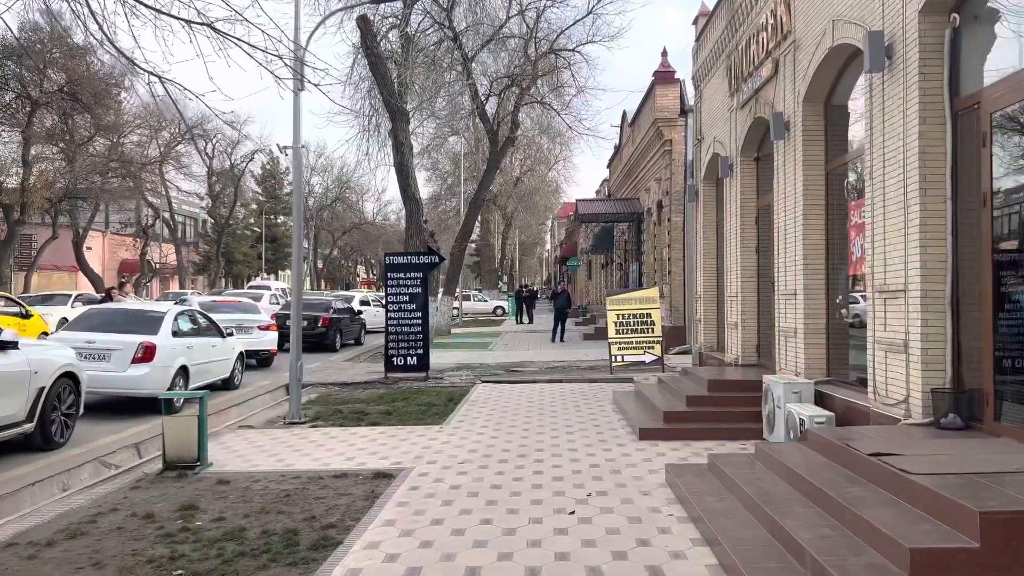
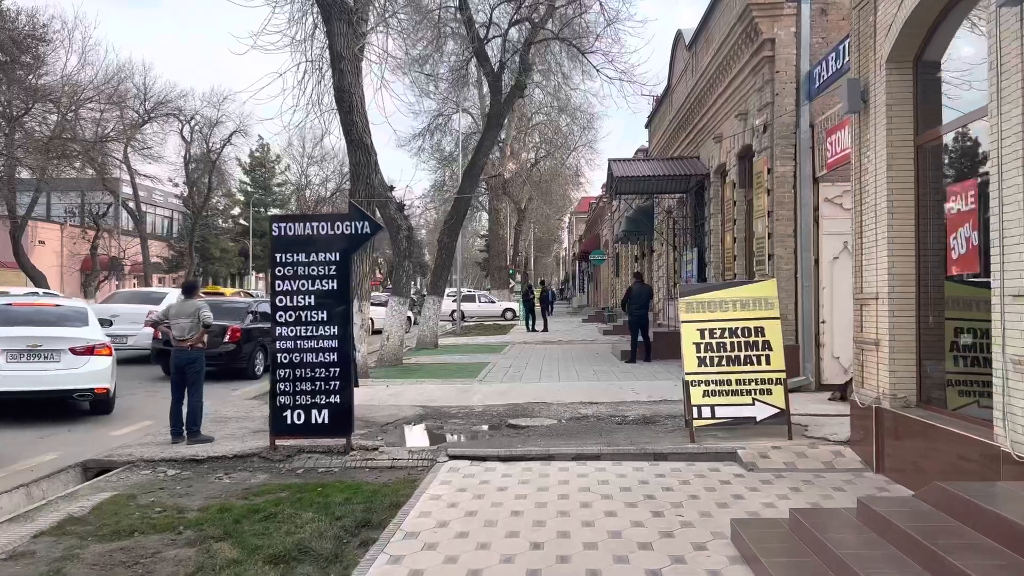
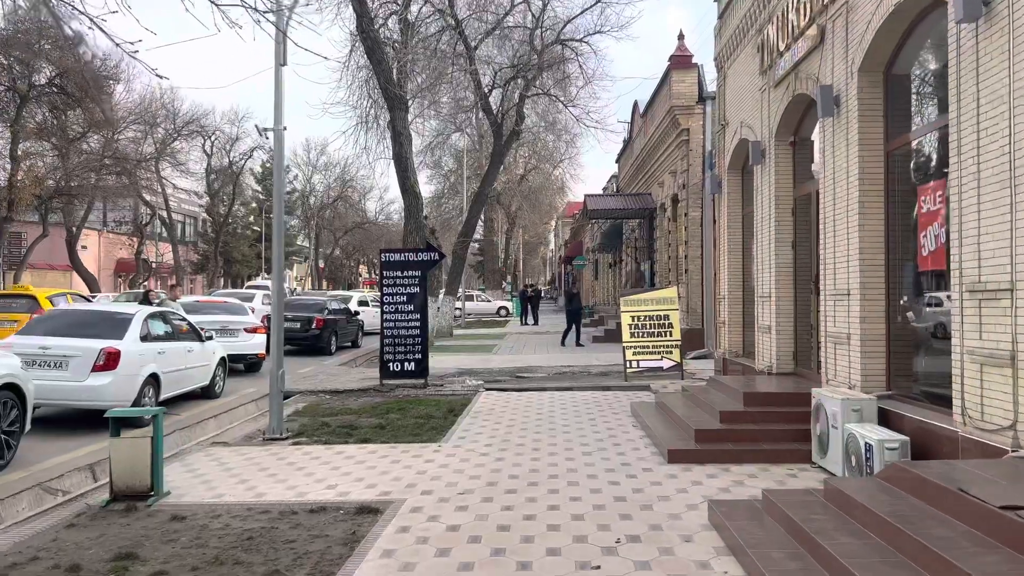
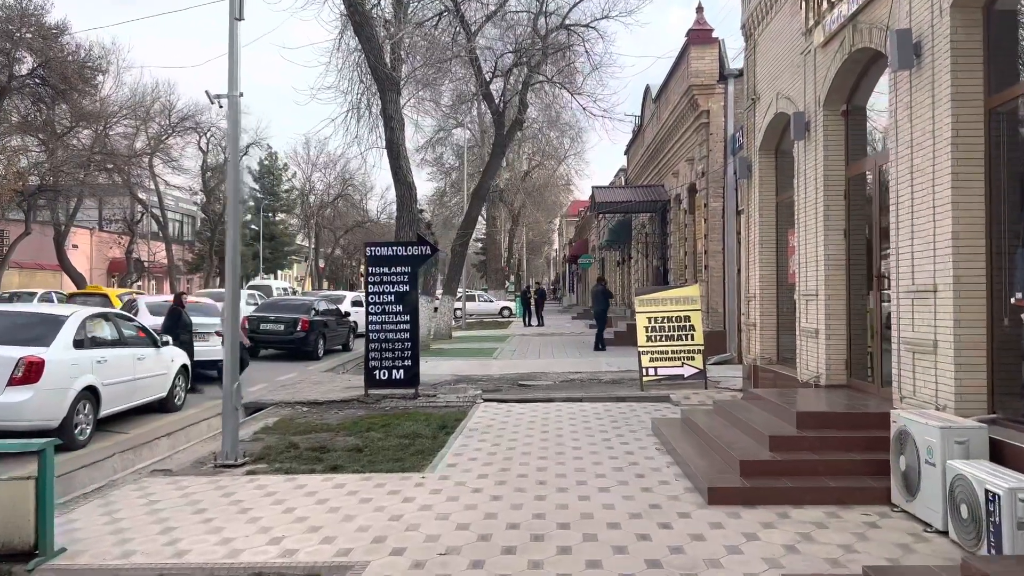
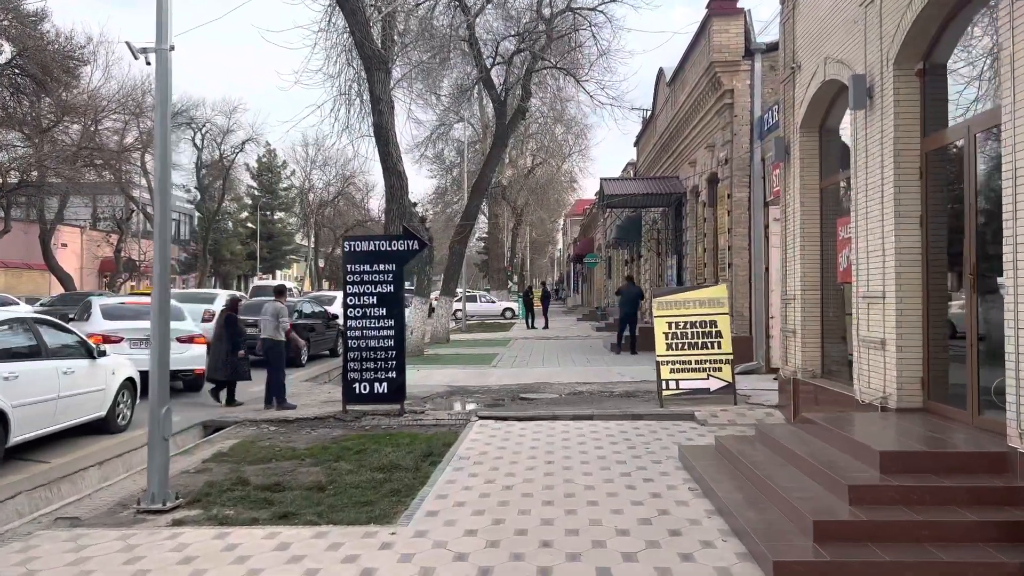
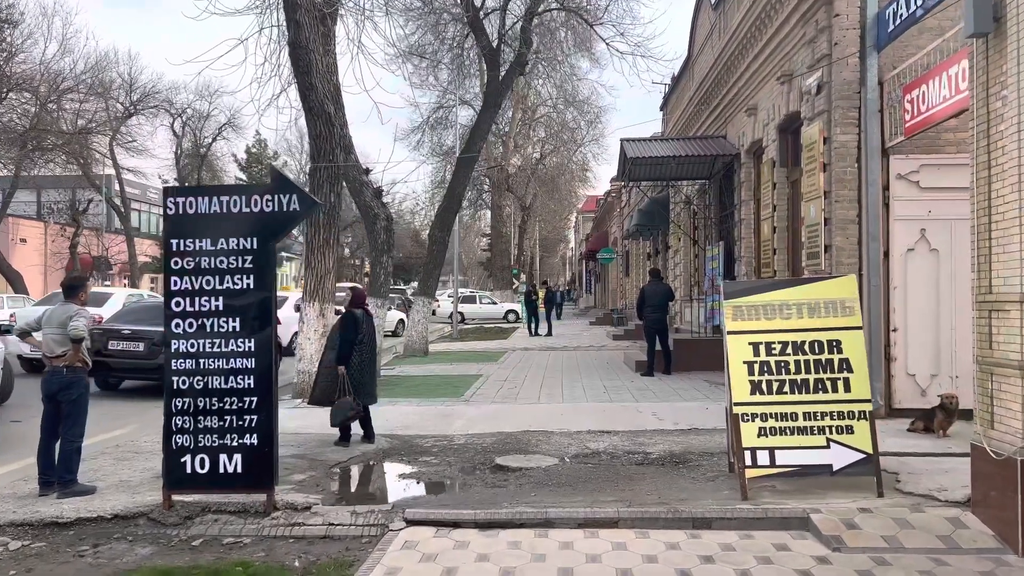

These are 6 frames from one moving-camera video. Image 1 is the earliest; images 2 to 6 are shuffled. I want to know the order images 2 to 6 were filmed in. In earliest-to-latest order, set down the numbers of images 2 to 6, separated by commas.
3, 4, 5, 2, 6
